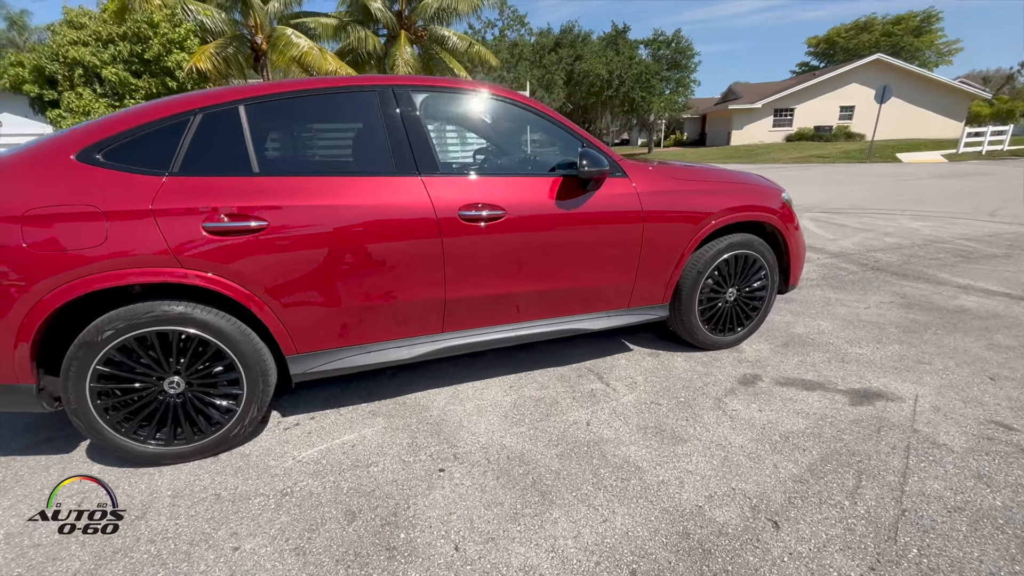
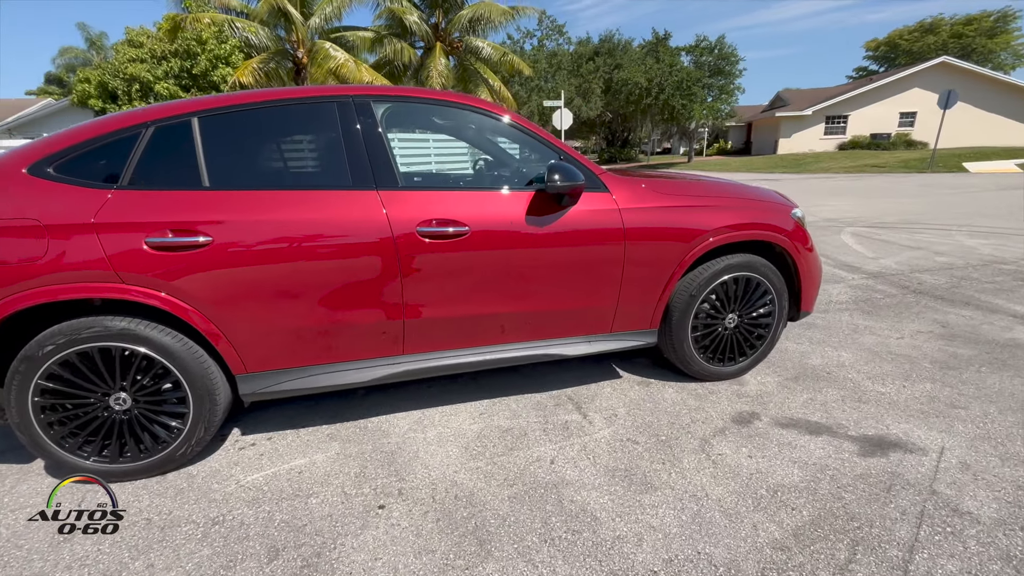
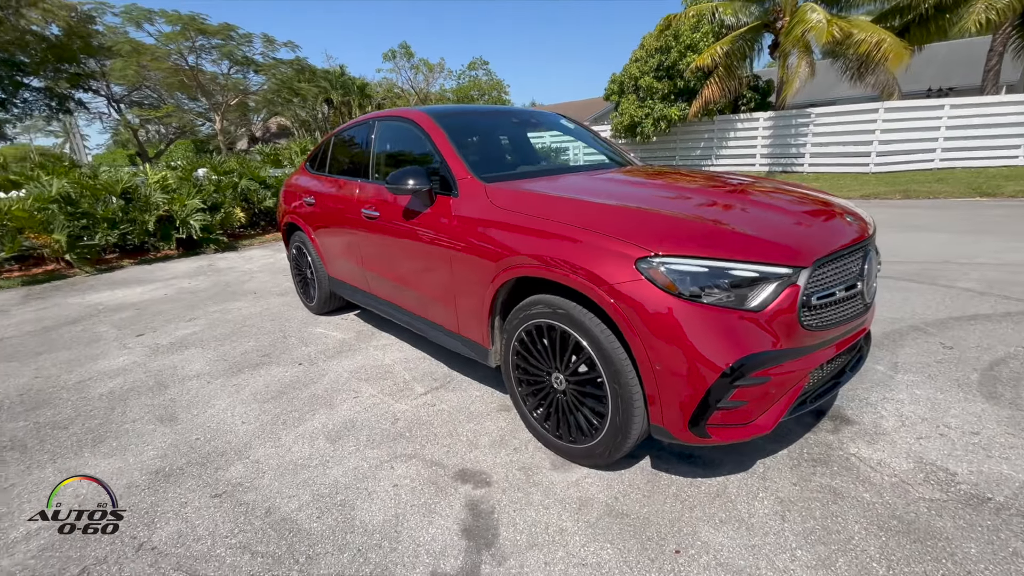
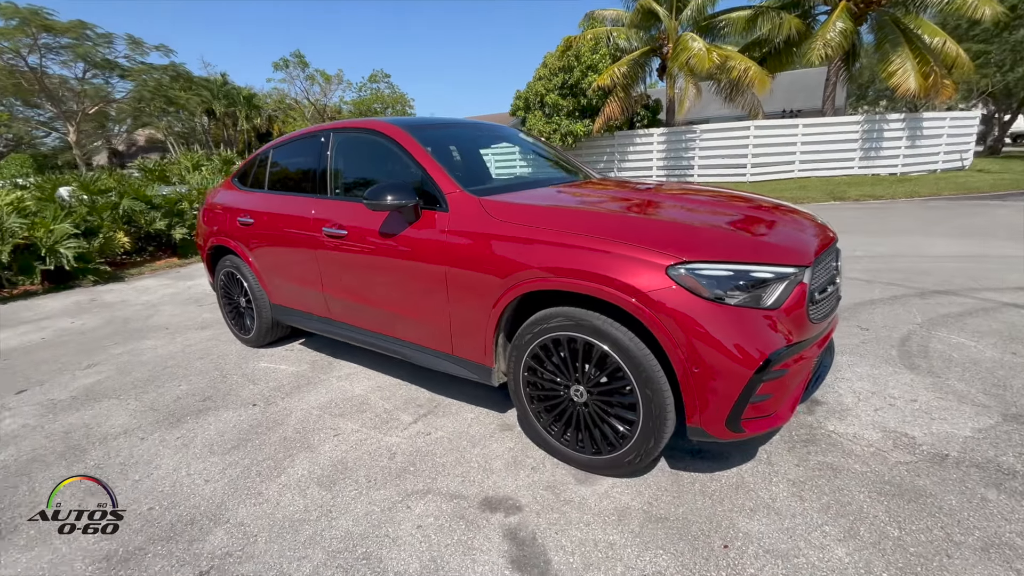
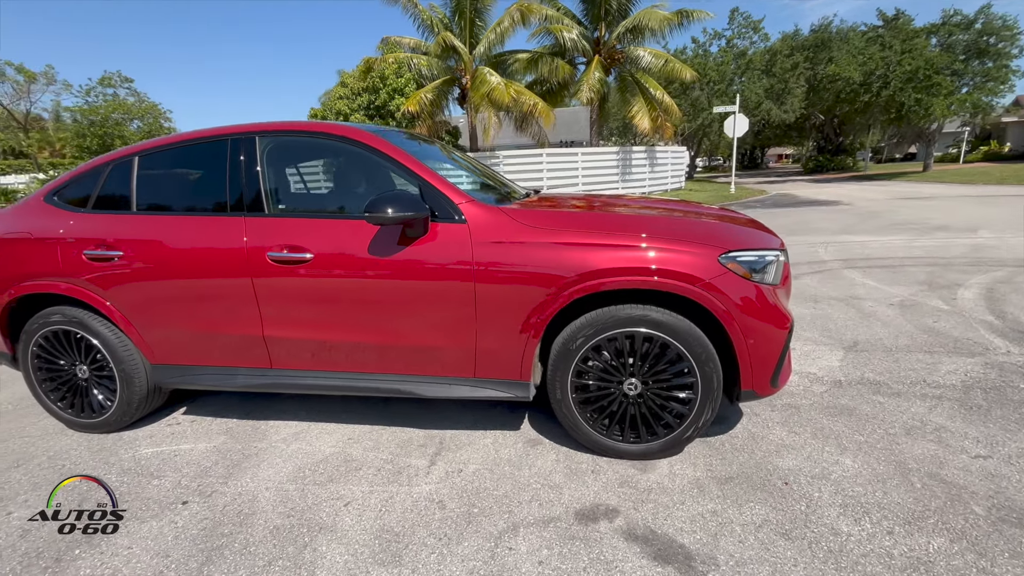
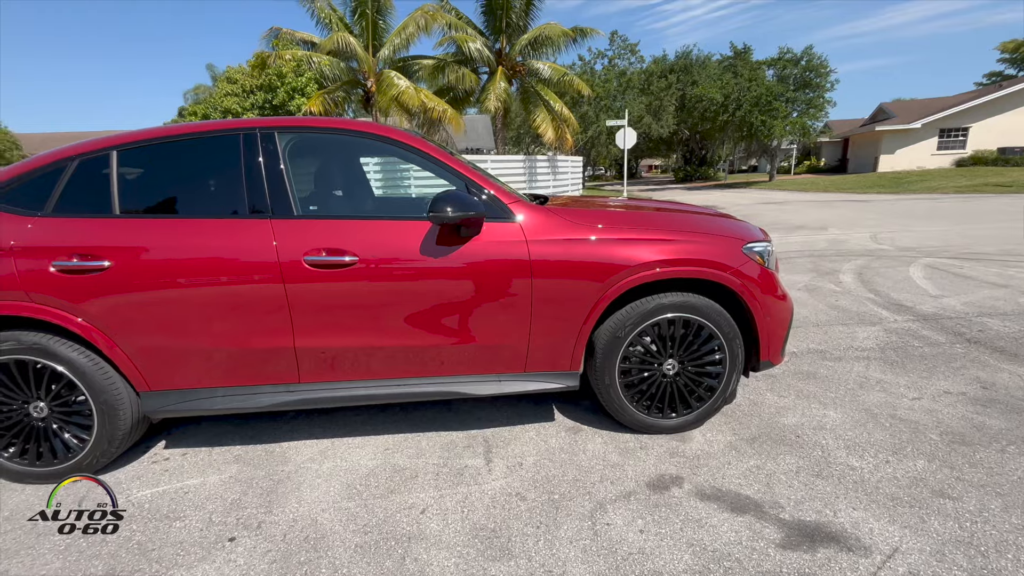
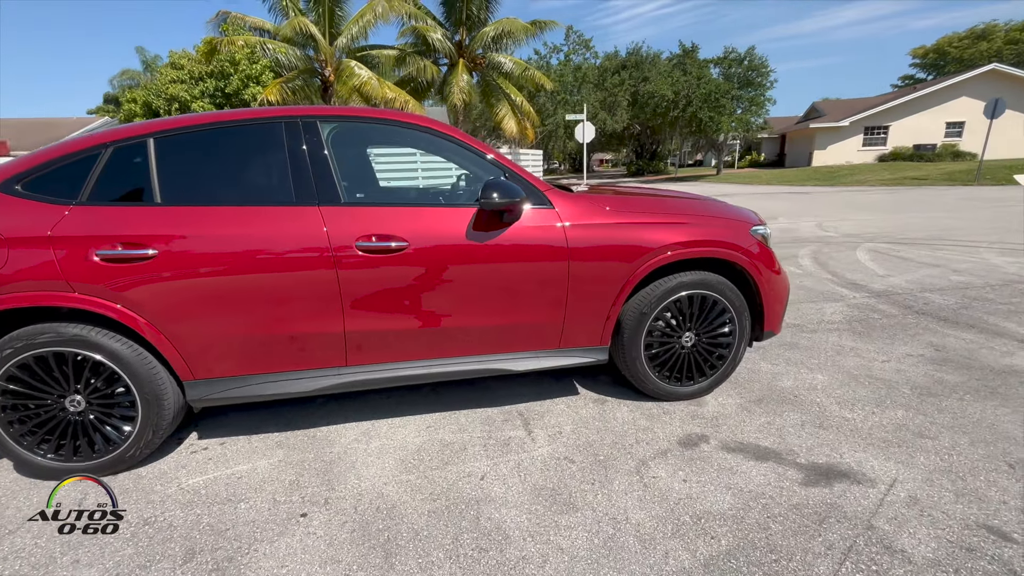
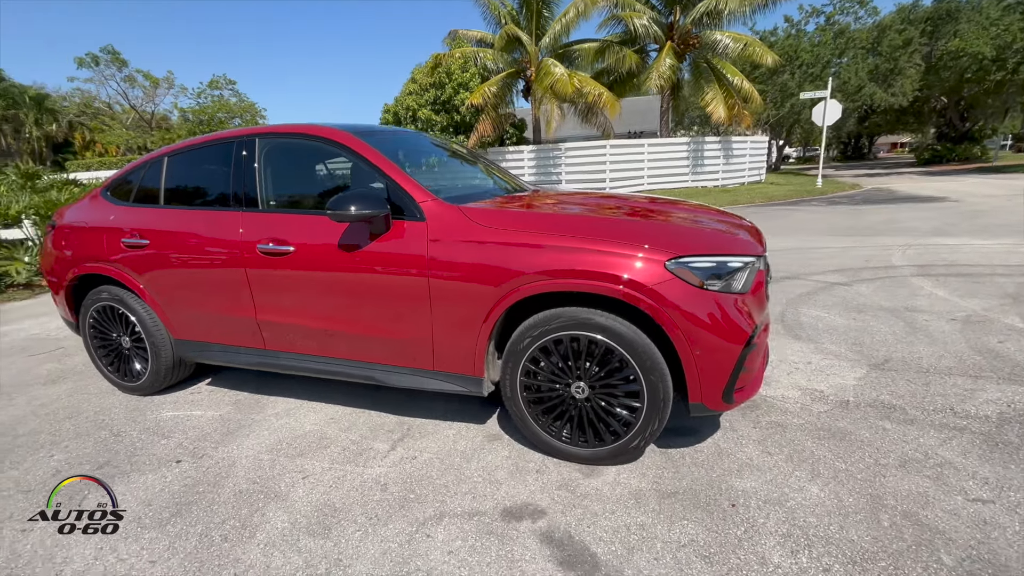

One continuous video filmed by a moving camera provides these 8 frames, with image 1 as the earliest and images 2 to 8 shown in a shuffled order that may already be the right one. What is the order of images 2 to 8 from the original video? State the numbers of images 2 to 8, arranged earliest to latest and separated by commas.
2, 7, 6, 5, 8, 4, 3
